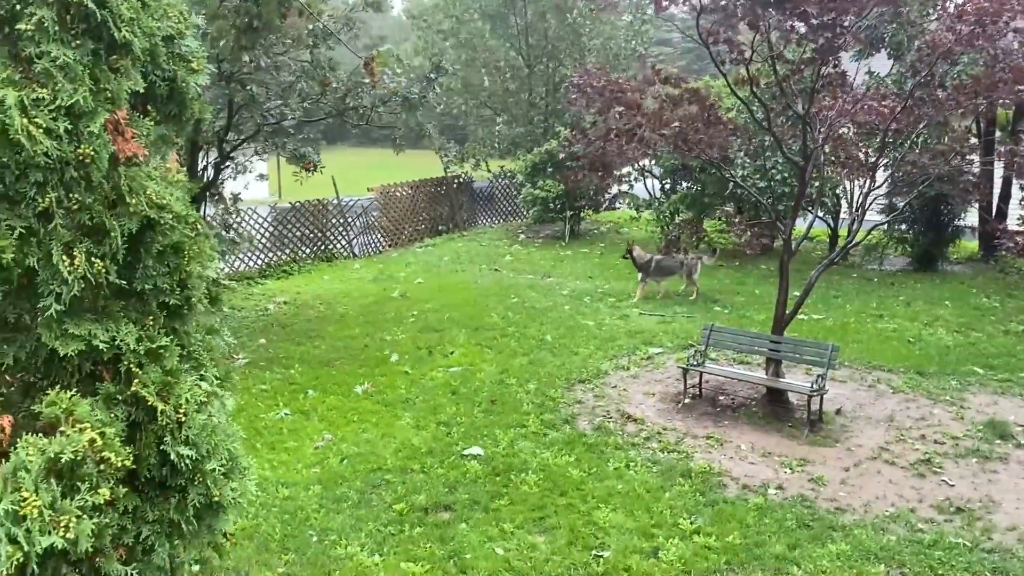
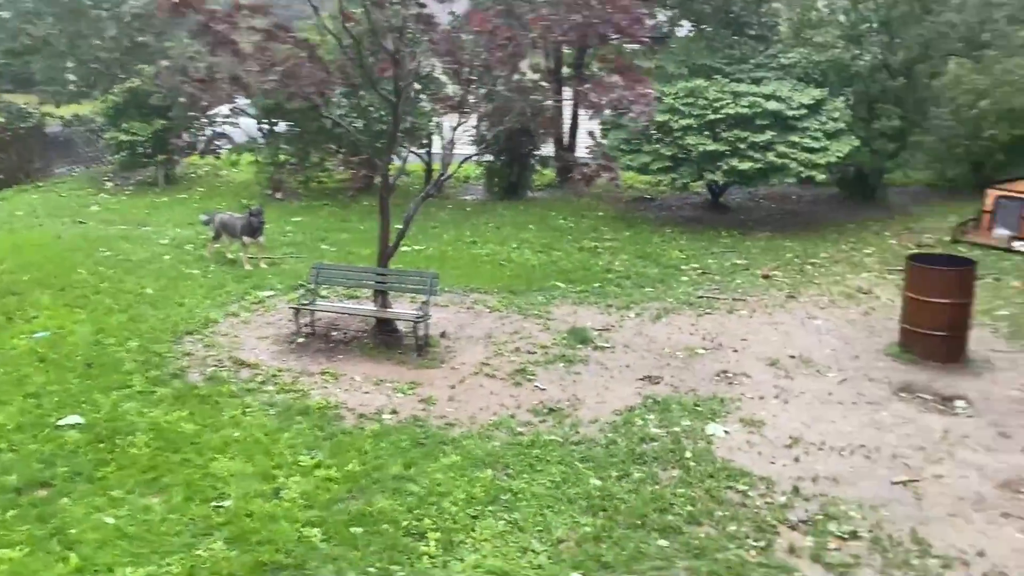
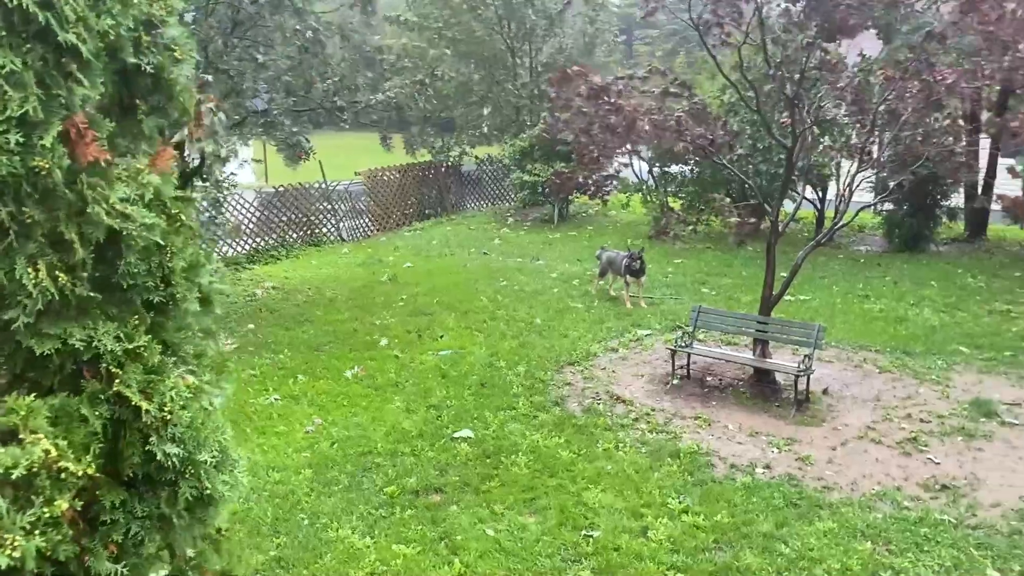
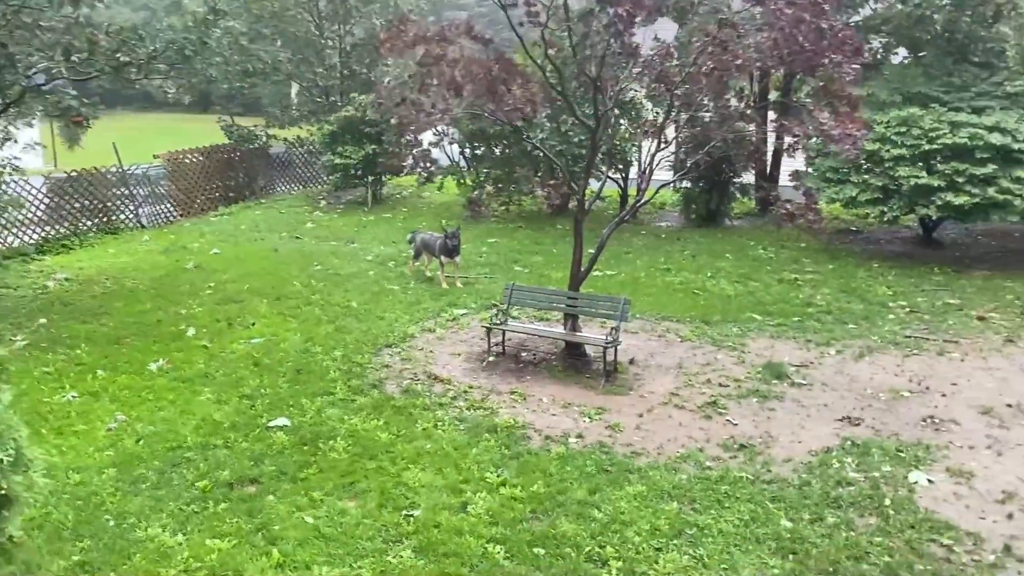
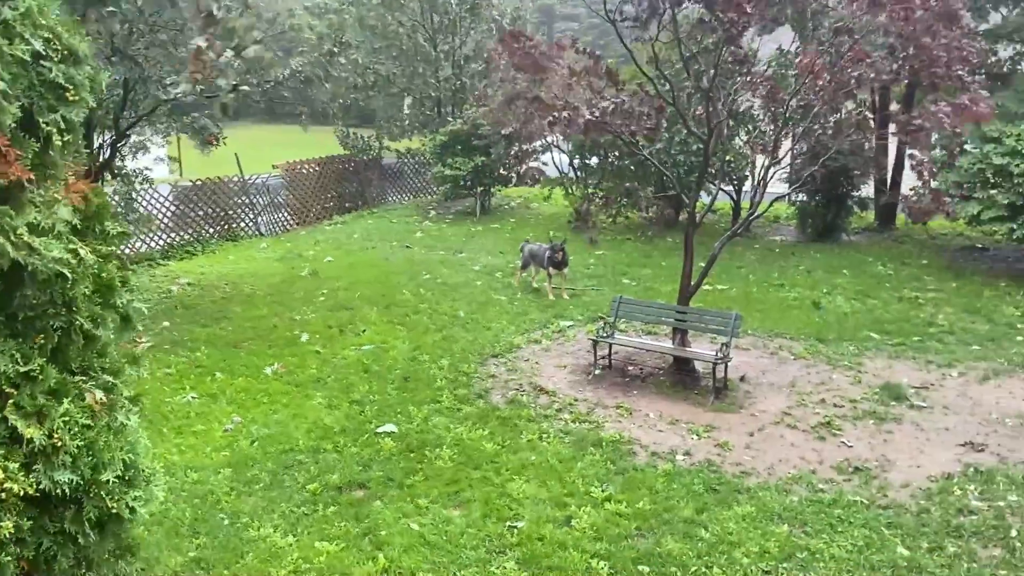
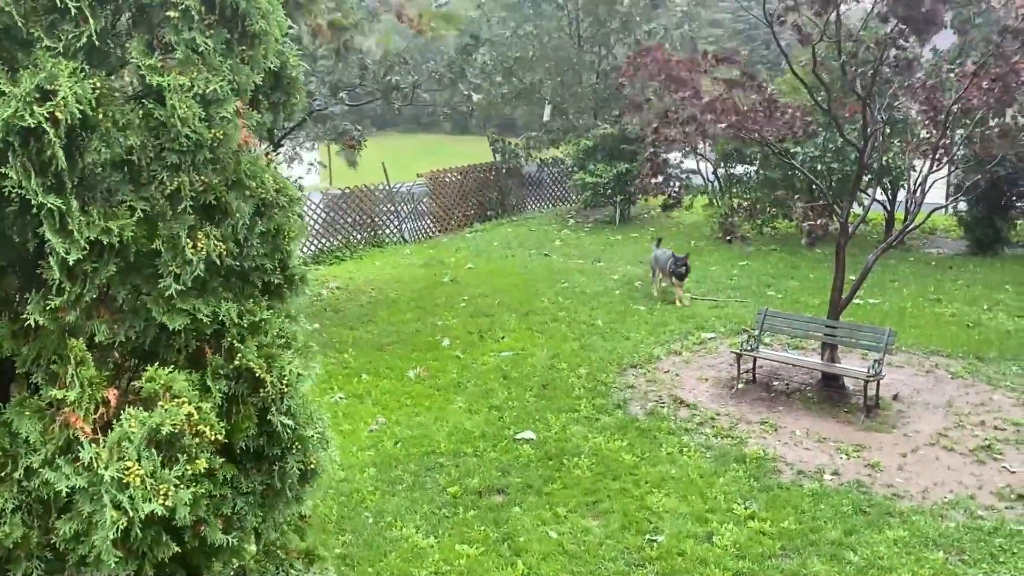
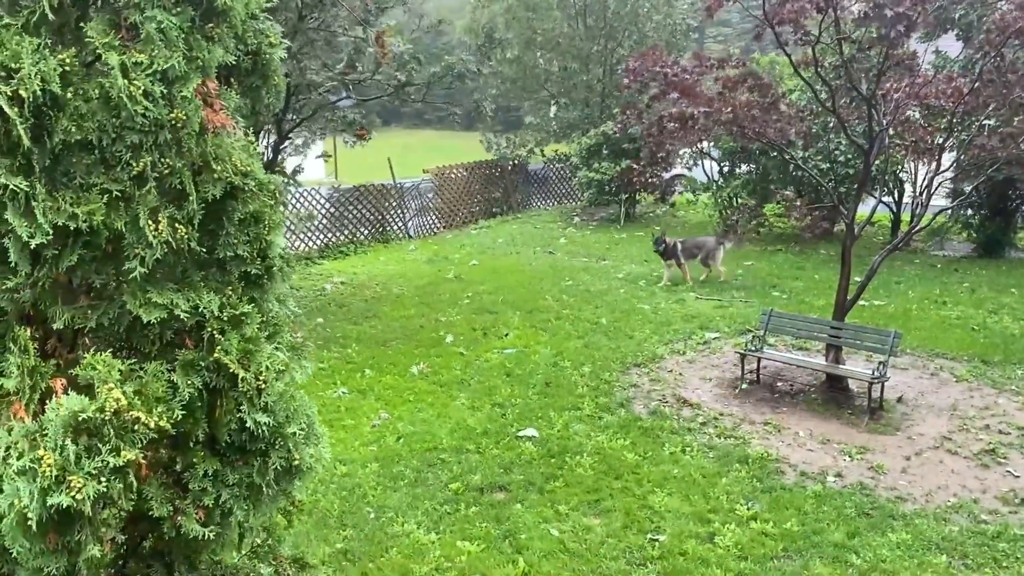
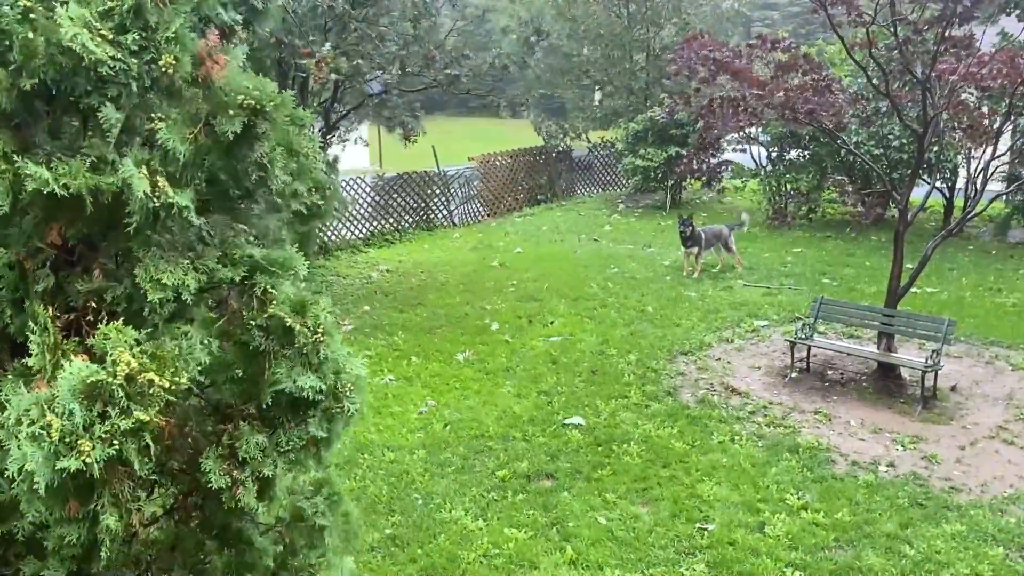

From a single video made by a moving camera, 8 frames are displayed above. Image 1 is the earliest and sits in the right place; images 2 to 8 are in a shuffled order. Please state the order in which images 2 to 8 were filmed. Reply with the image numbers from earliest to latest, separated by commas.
7, 8, 6, 3, 5, 4, 2
